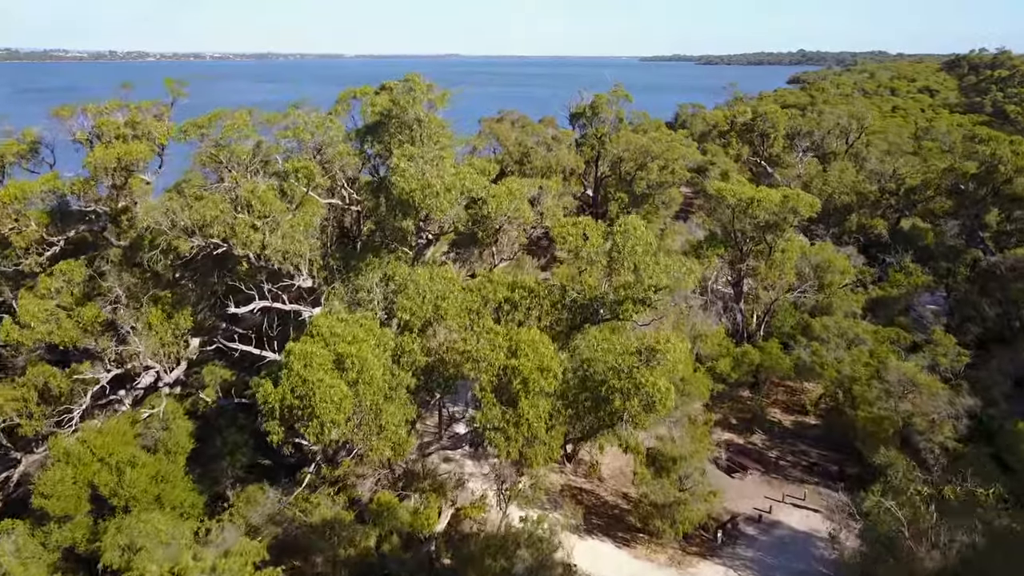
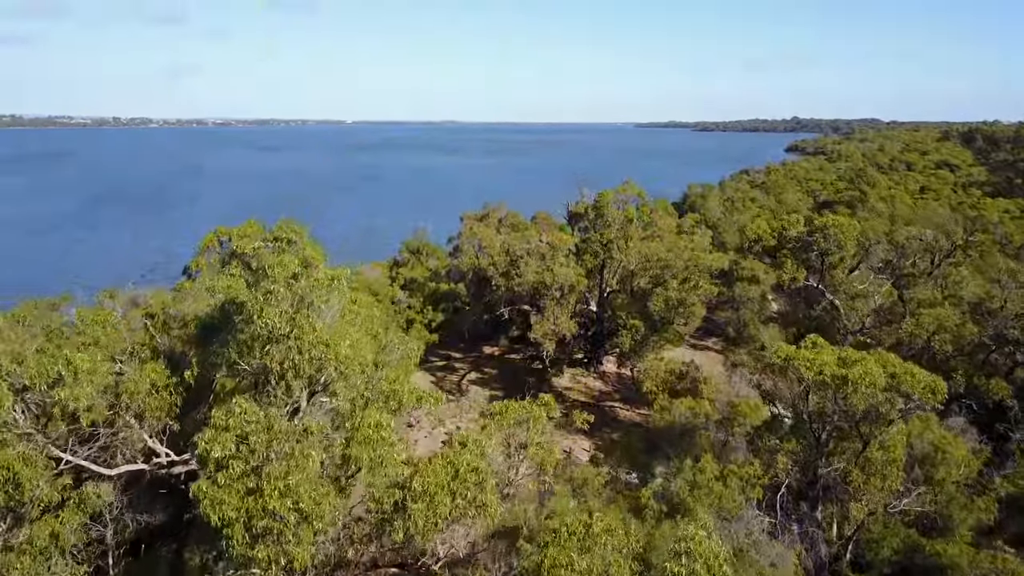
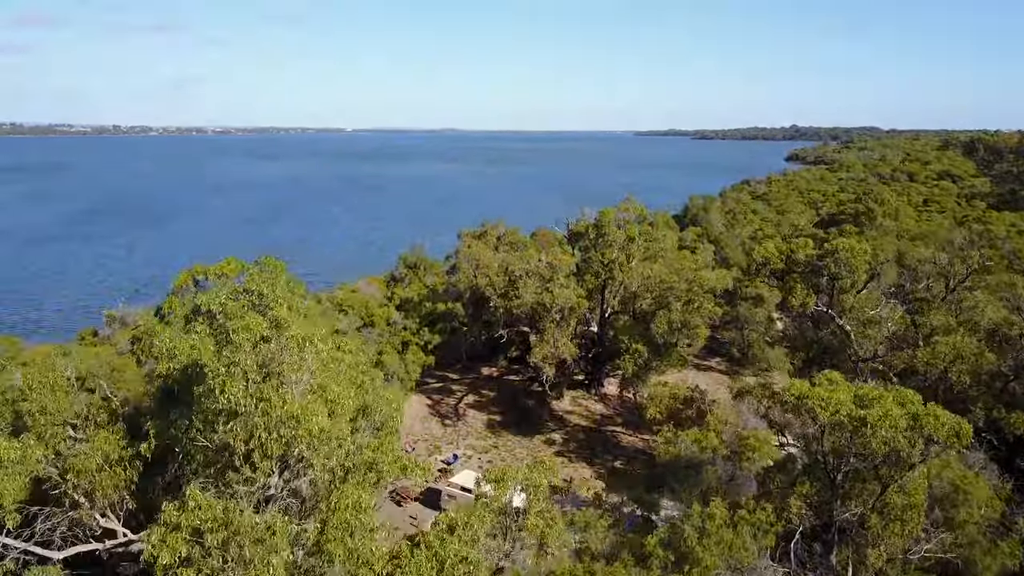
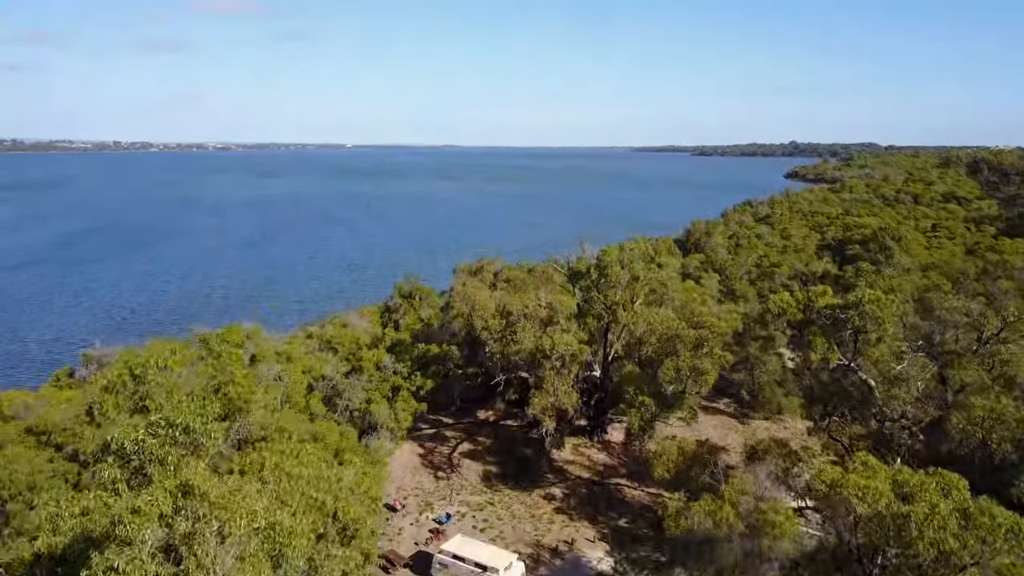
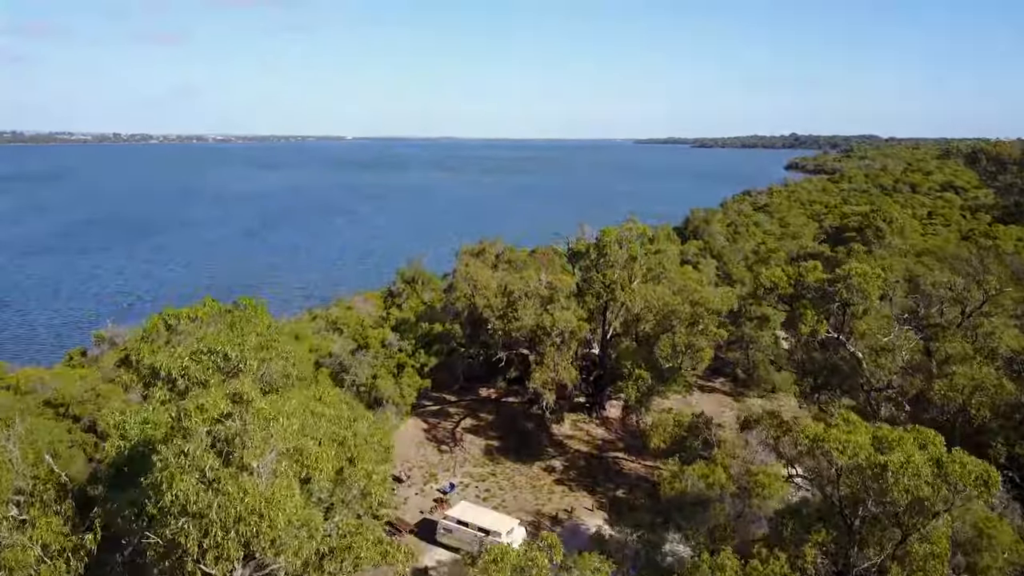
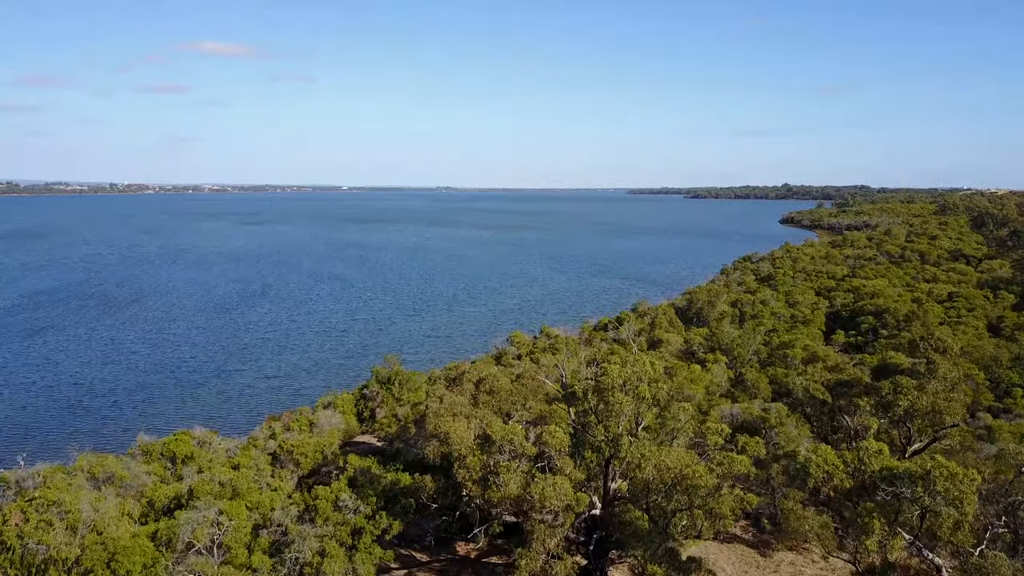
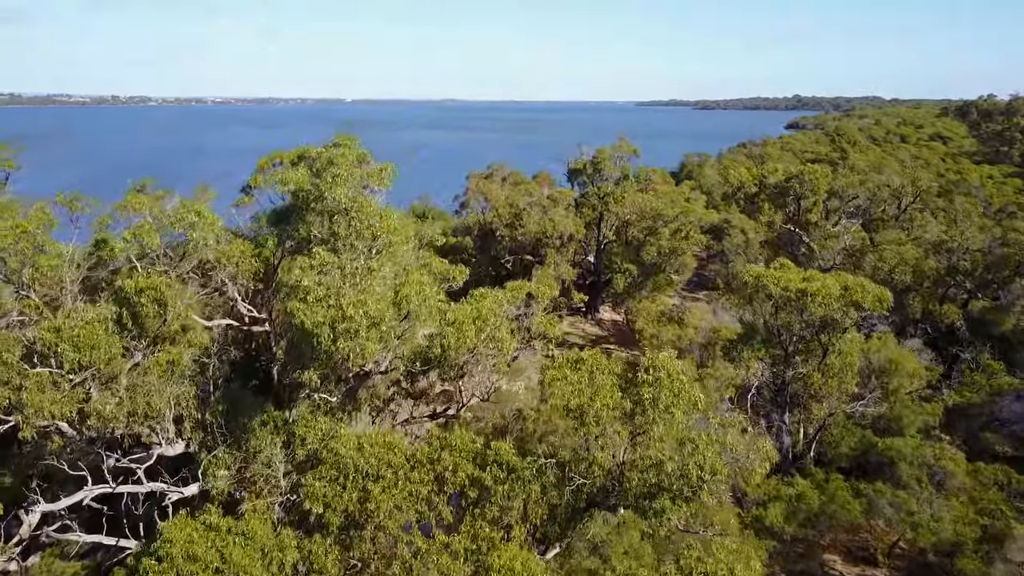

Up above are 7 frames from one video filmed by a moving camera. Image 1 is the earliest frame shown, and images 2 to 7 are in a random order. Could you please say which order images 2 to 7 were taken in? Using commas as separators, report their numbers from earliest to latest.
7, 2, 3, 5, 4, 6
